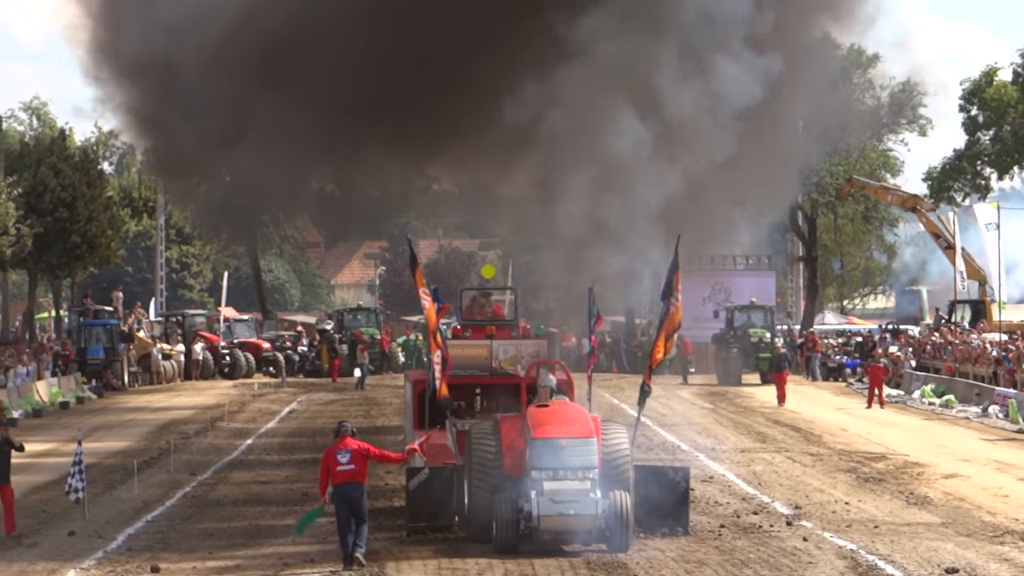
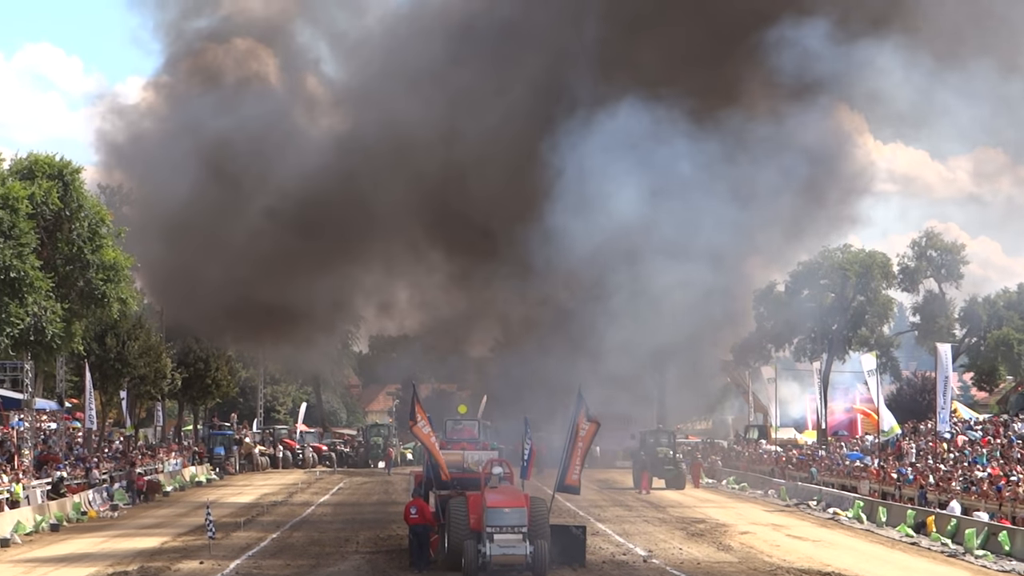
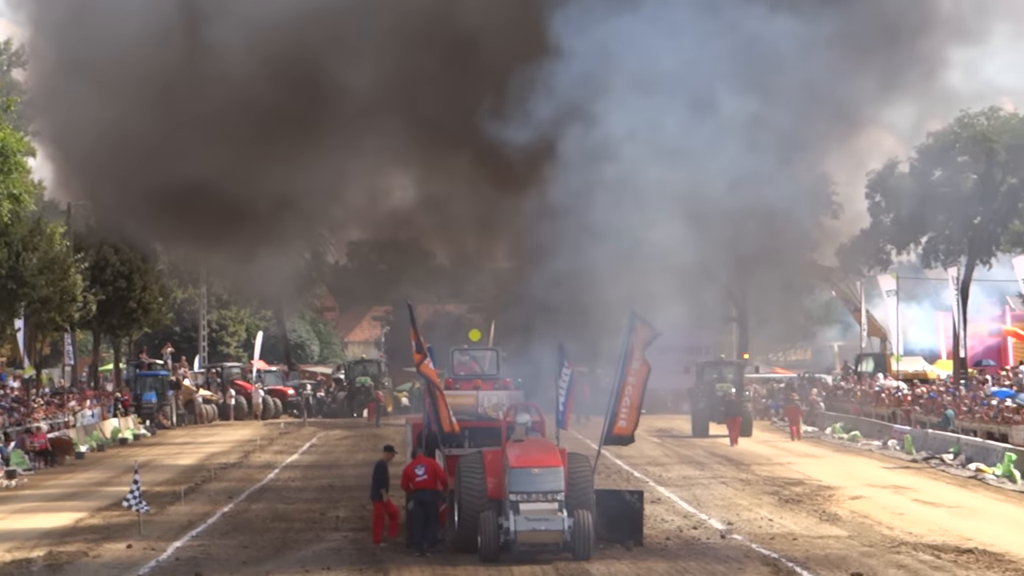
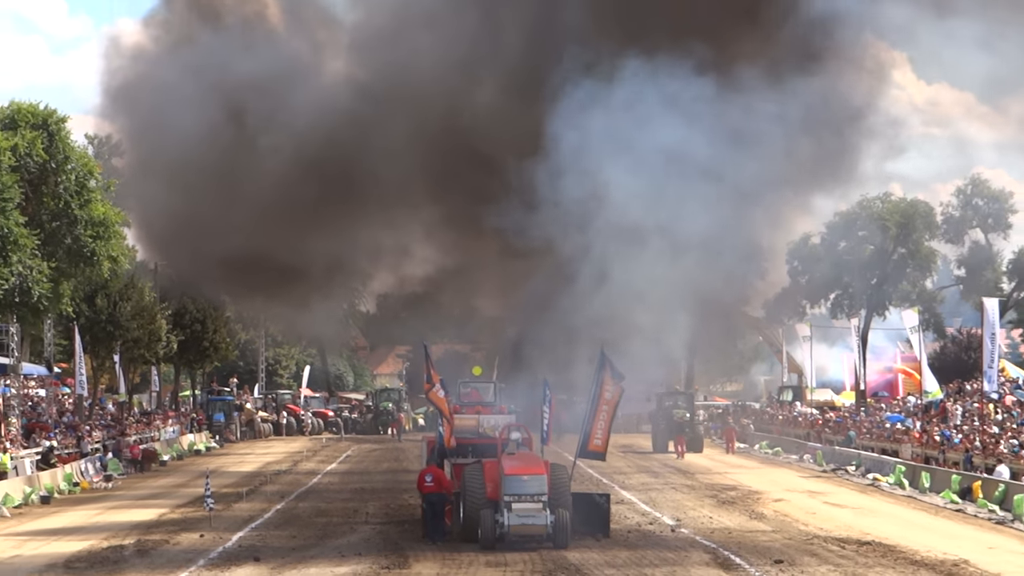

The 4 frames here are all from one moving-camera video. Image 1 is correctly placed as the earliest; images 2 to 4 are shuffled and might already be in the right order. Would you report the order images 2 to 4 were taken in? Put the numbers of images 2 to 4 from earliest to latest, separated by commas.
3, 4, 2
